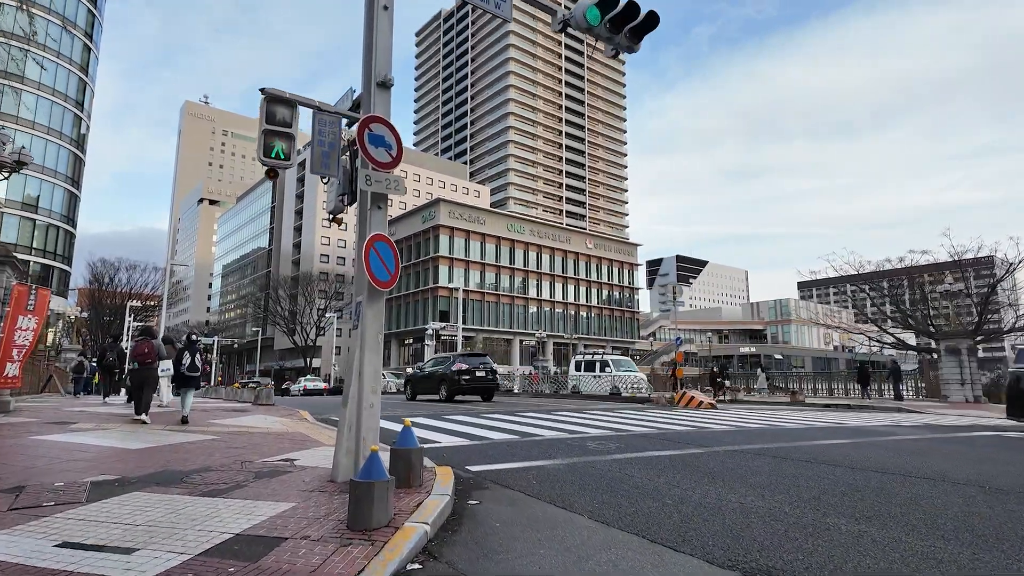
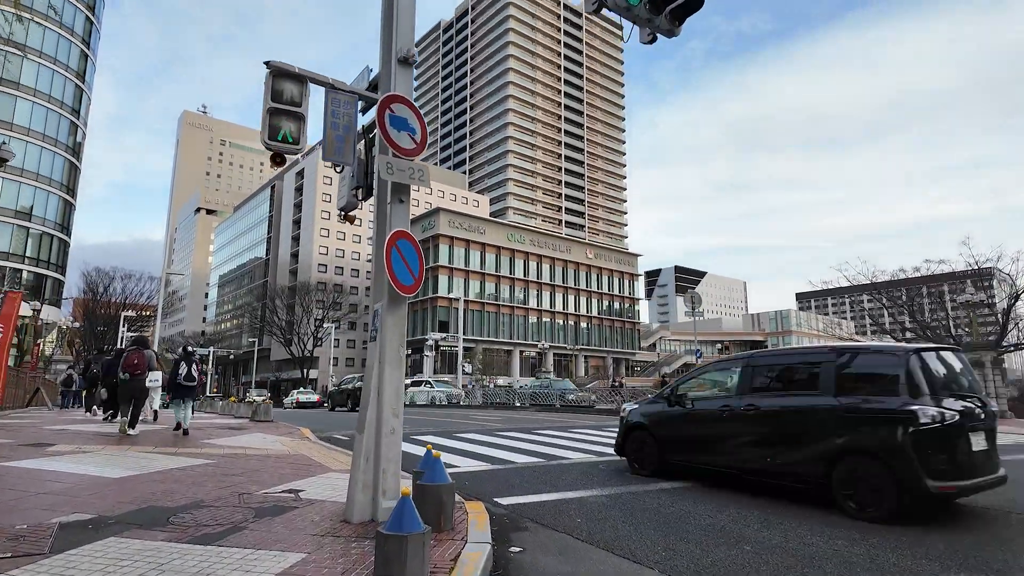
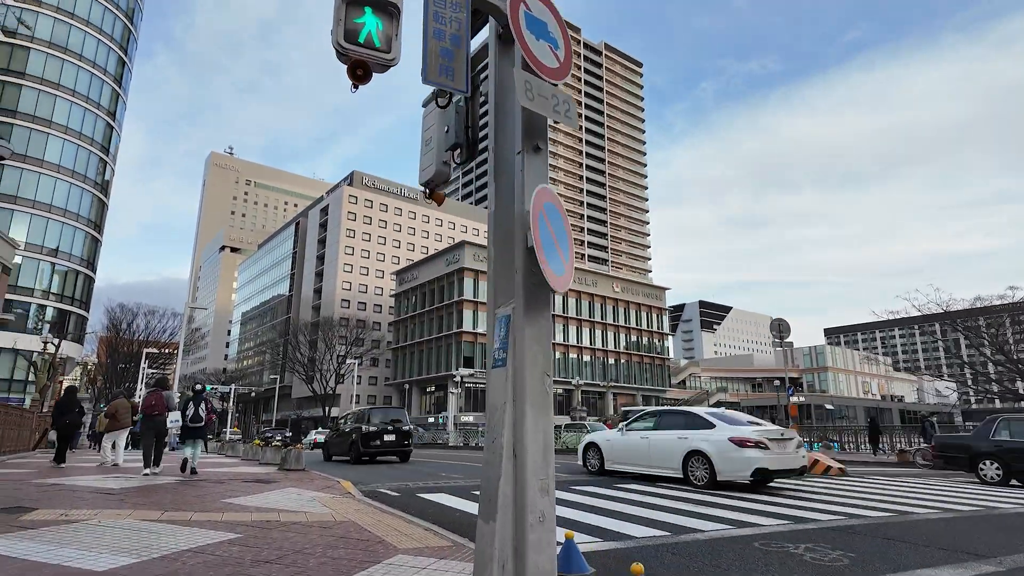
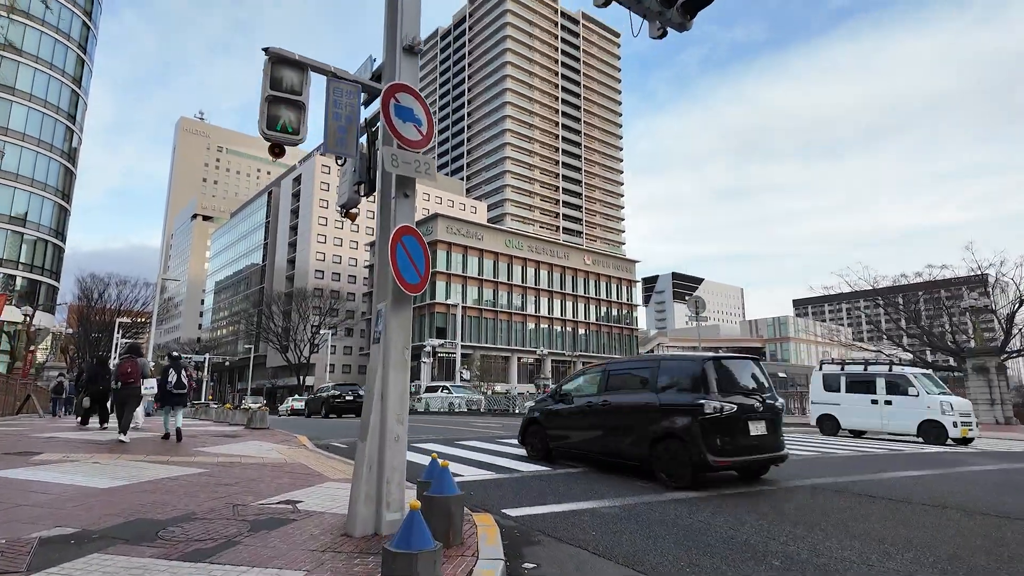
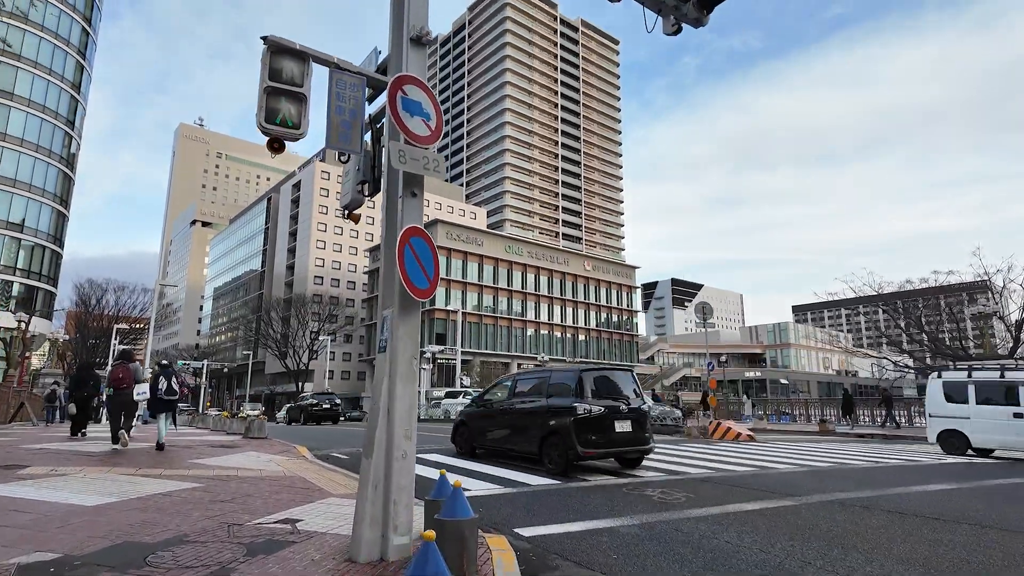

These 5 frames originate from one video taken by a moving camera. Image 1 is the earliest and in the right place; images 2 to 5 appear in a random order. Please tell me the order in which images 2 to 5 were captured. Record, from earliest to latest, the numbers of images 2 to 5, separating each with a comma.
2, 4, 5, 3
